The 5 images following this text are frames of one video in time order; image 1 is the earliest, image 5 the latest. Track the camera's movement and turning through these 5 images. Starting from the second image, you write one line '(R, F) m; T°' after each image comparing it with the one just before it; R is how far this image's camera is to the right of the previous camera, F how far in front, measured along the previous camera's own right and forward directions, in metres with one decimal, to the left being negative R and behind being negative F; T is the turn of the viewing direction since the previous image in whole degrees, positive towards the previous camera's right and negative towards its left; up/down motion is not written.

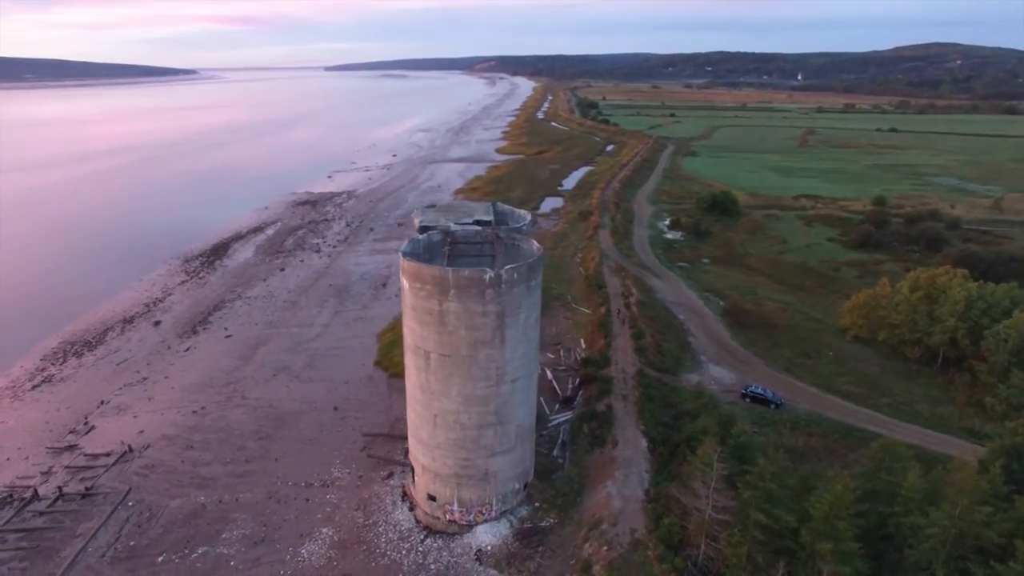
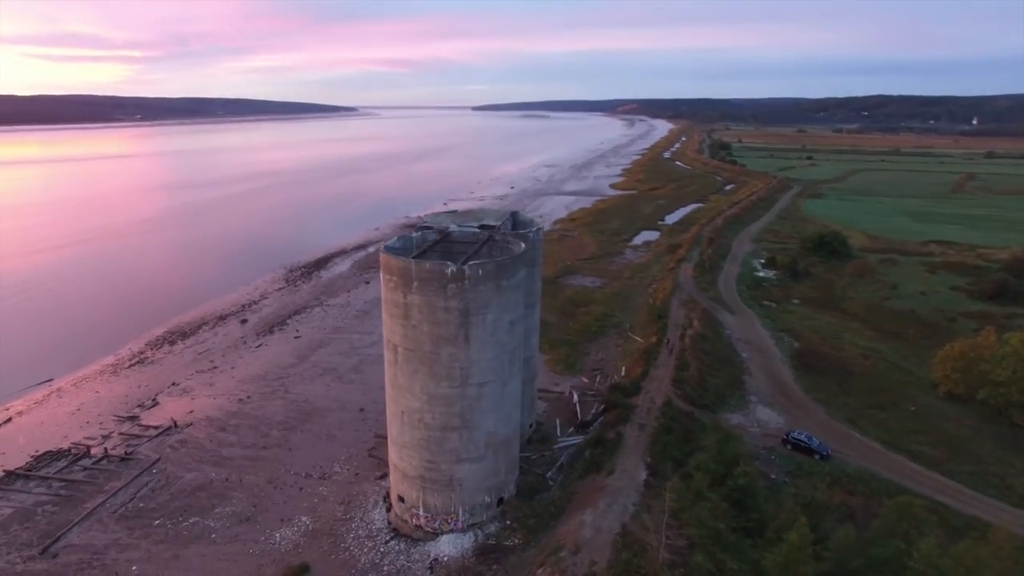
(+3.2, +0.8) m; -12°
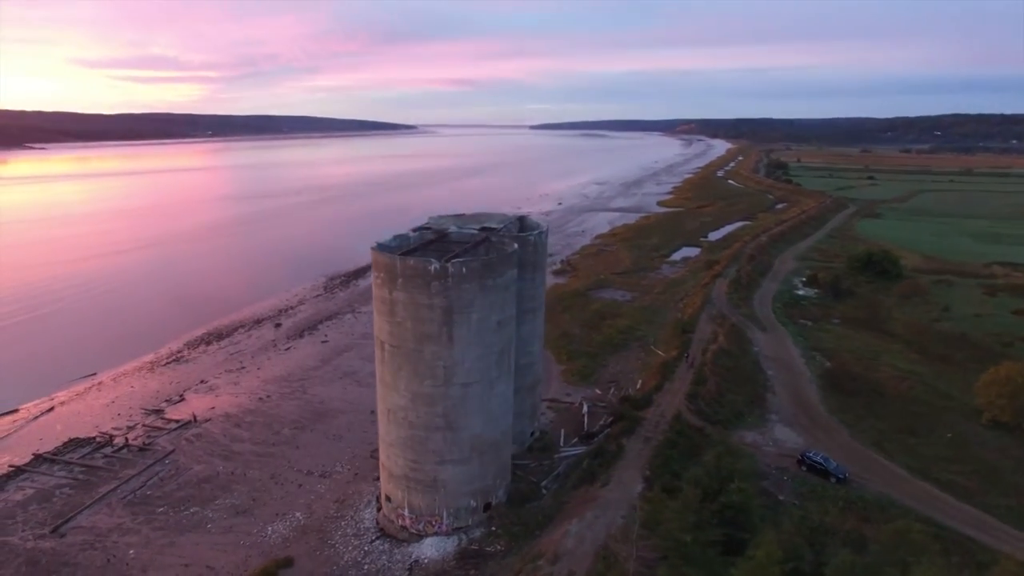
(+1.4, +0.2) m; -5°
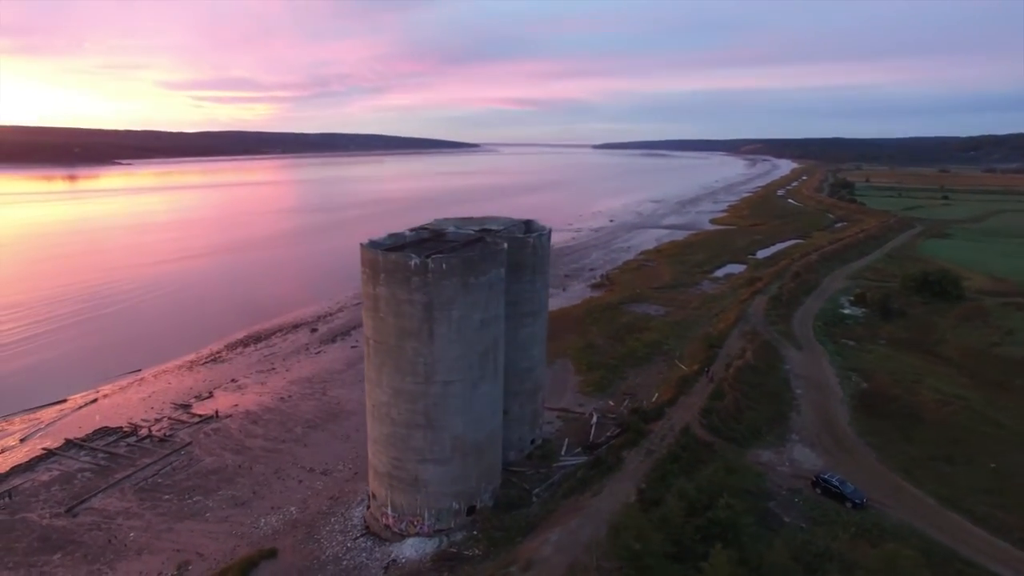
(+1.5, +0.2) m; -6°
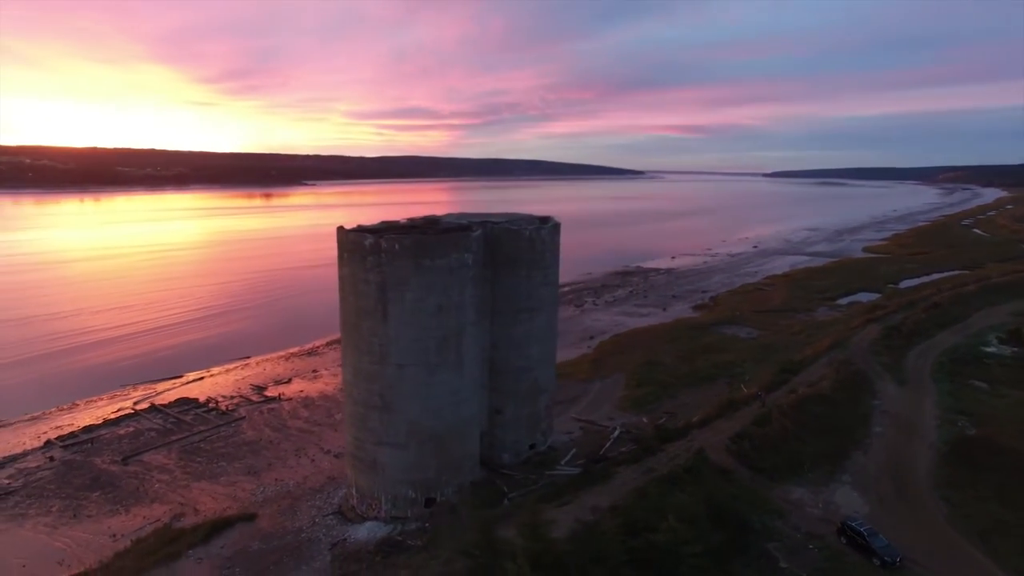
(+3.9, +1.0) m; -15°
